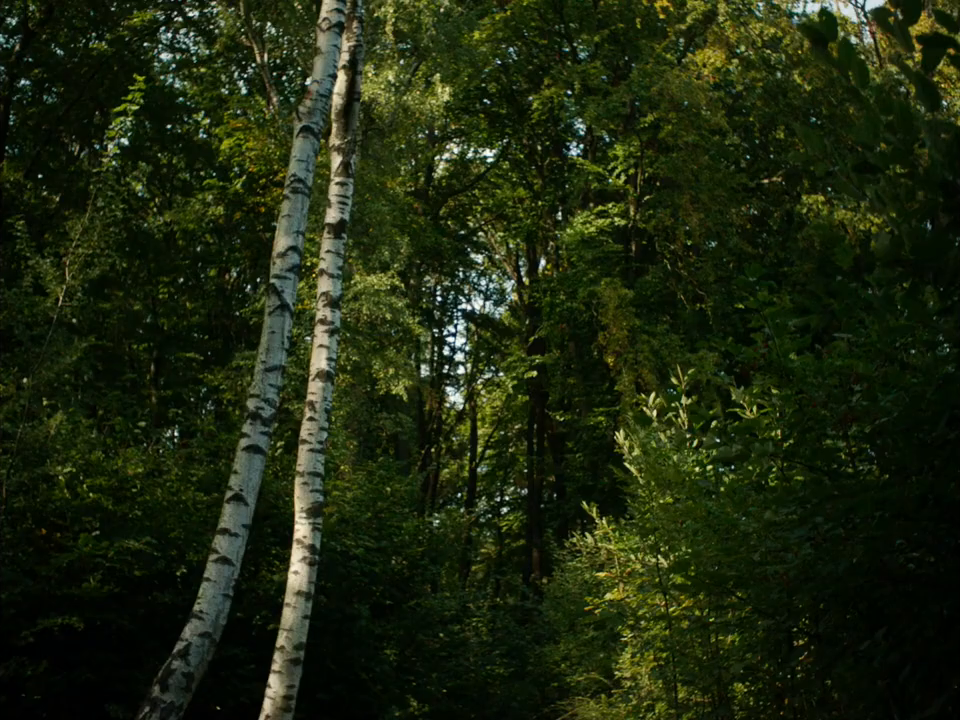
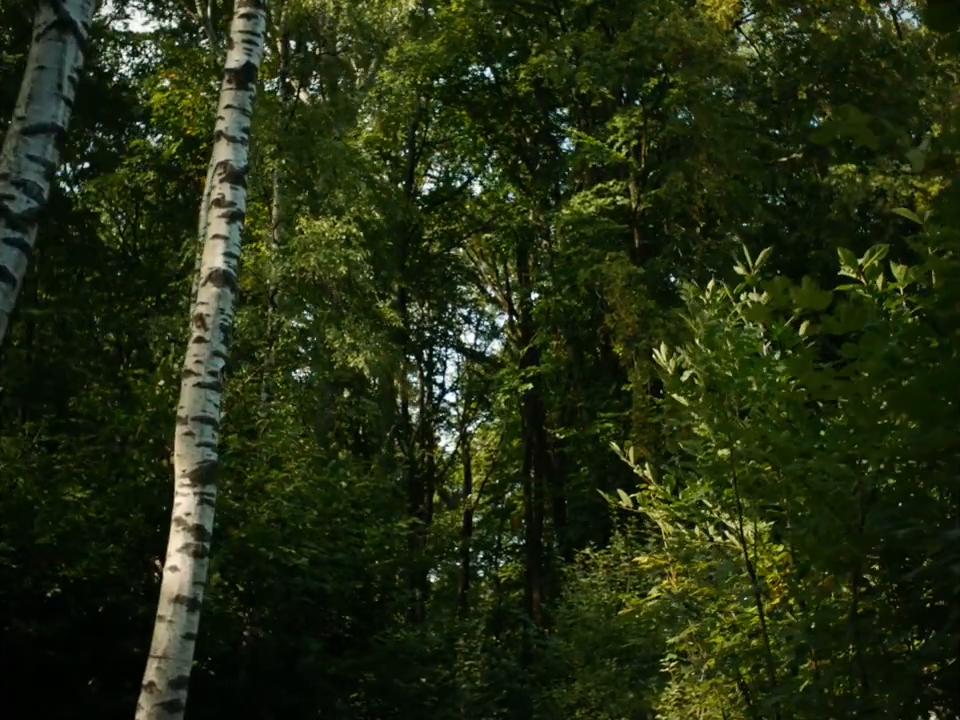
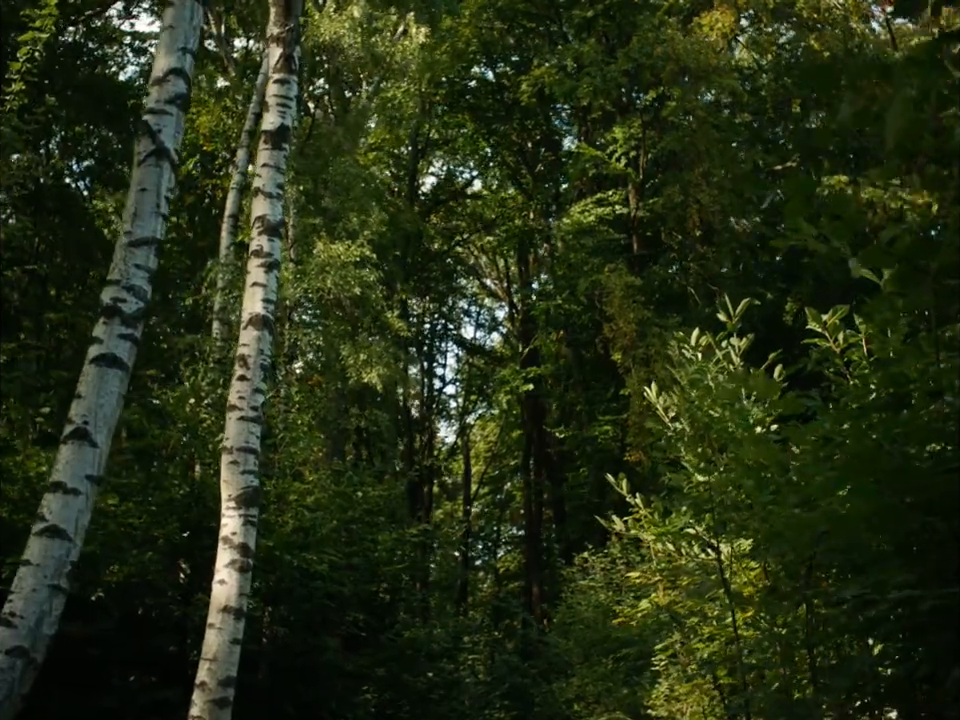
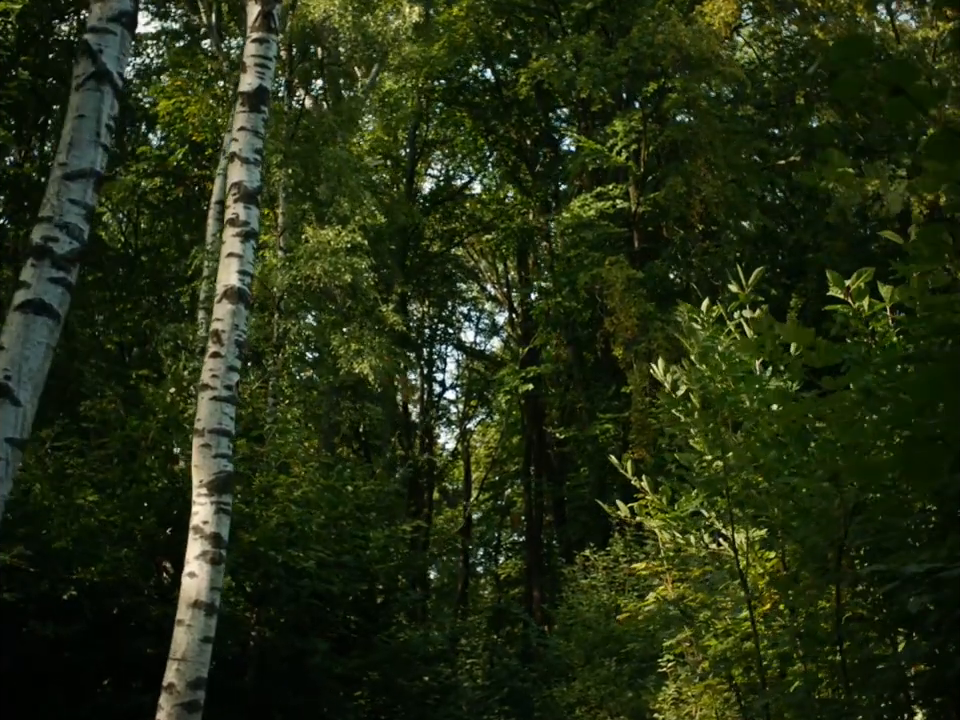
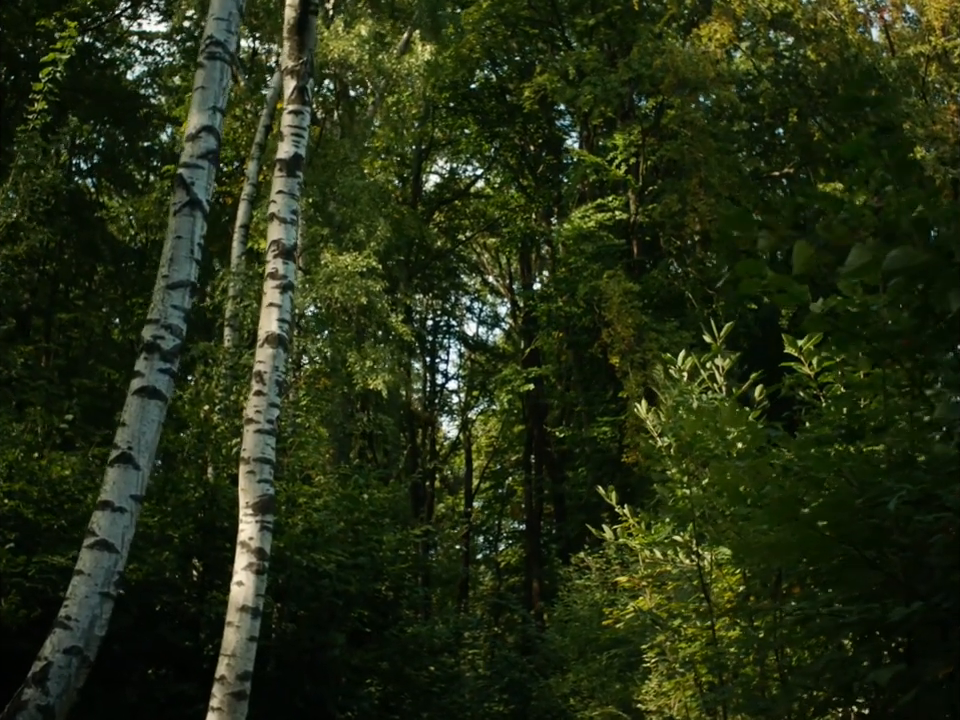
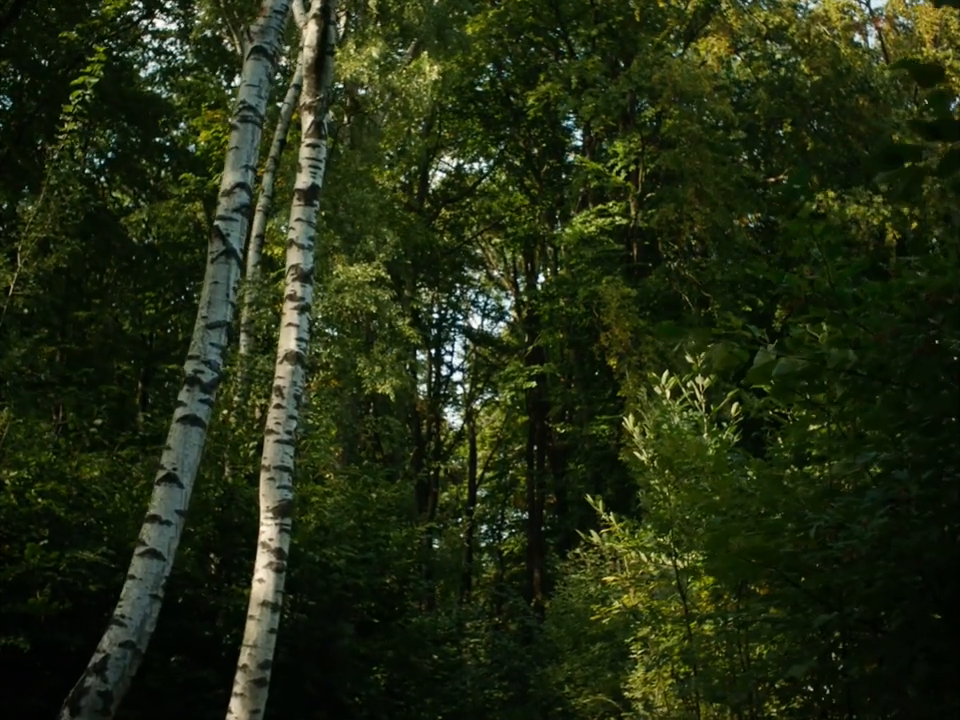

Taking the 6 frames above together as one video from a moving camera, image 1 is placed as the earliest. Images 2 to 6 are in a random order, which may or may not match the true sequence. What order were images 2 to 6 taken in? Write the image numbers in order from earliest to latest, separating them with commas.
6, 5, 3, 4, 2
